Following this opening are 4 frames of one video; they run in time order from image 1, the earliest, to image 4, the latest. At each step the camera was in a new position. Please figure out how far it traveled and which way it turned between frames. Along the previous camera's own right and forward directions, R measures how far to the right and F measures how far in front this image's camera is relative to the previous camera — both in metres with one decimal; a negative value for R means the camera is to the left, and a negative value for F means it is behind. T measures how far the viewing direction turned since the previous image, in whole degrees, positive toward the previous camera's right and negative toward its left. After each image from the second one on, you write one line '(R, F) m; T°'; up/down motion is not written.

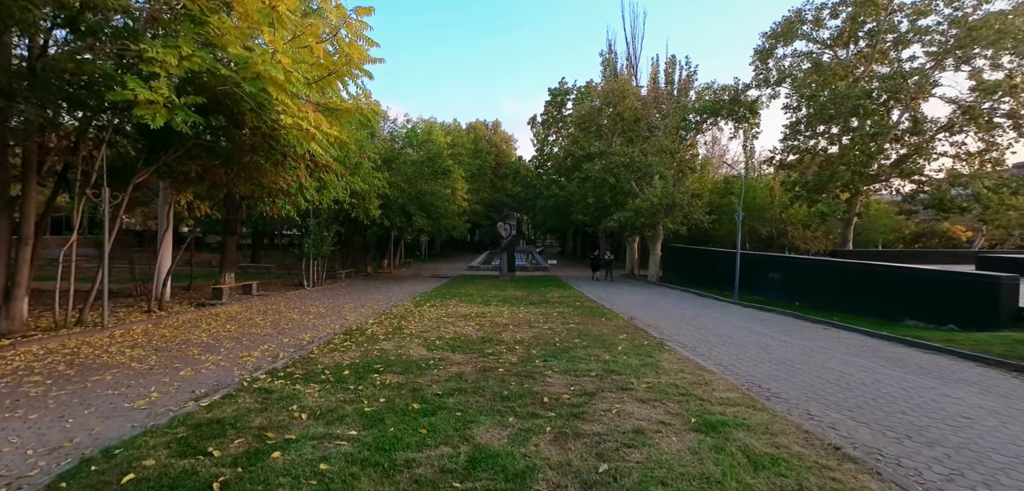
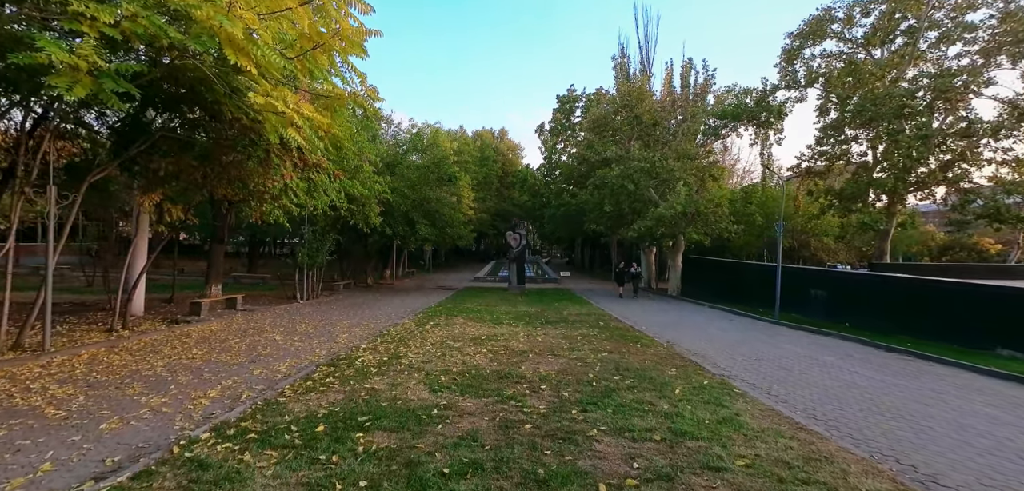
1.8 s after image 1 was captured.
(-0.3, +1.6) m; -1°
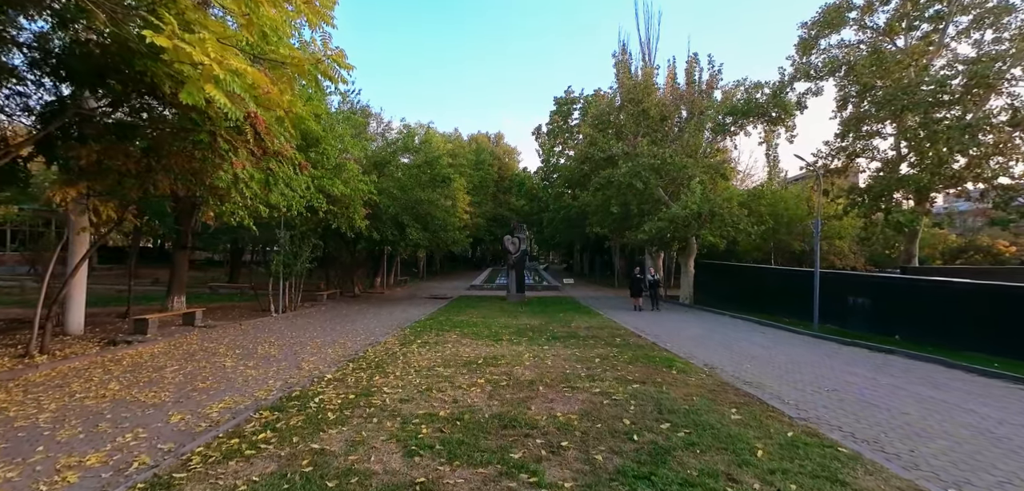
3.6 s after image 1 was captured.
(-0.1, +1.8) m; 0°
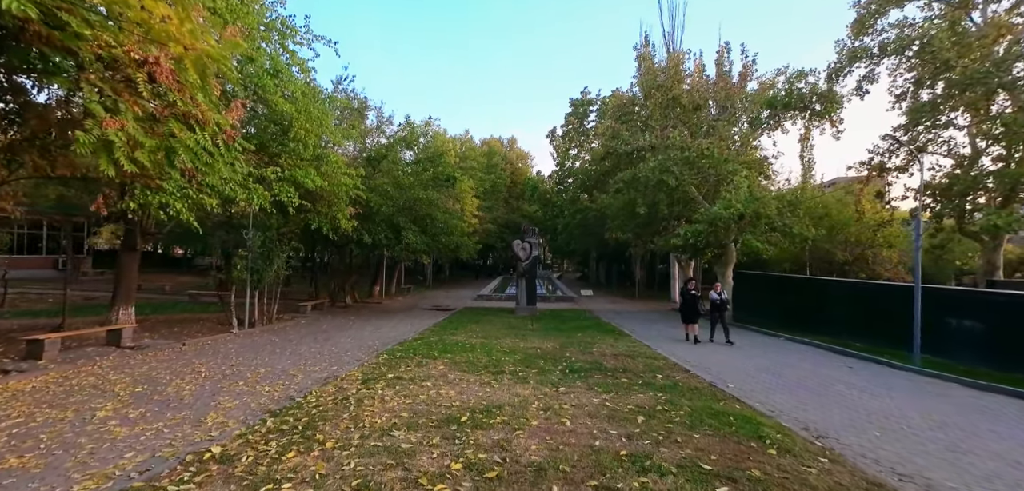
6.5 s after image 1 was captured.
(+0.1, +2.7) m; -2°
